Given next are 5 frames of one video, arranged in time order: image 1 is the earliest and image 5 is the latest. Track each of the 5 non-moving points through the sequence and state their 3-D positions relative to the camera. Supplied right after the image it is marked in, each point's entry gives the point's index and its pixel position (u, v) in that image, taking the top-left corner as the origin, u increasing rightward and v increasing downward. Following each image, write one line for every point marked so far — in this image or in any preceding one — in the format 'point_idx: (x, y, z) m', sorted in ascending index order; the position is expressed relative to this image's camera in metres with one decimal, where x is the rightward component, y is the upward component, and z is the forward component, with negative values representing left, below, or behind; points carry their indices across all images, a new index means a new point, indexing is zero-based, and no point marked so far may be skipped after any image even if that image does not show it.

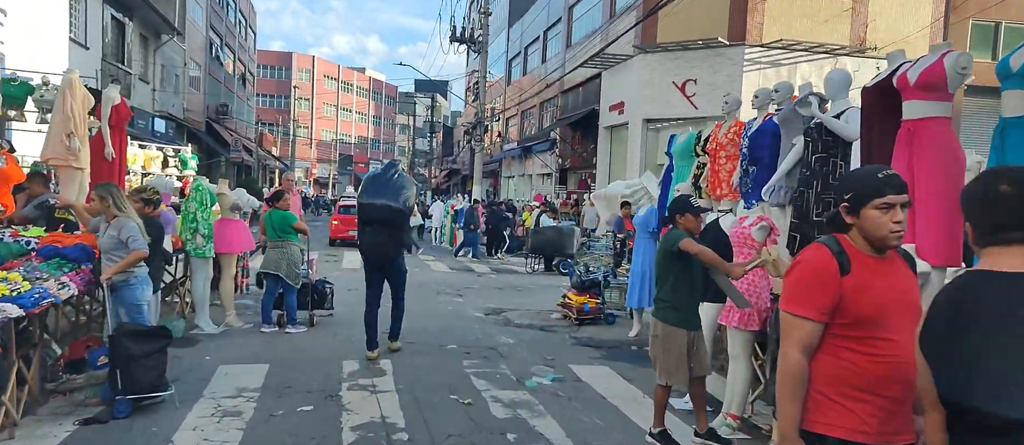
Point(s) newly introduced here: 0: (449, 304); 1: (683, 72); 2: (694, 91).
0: (-0.8, -1.1, +10.4) m
1: (+5.3, +4.5, +24.0) m
2: (+5.6, +3.9, +23.7) m
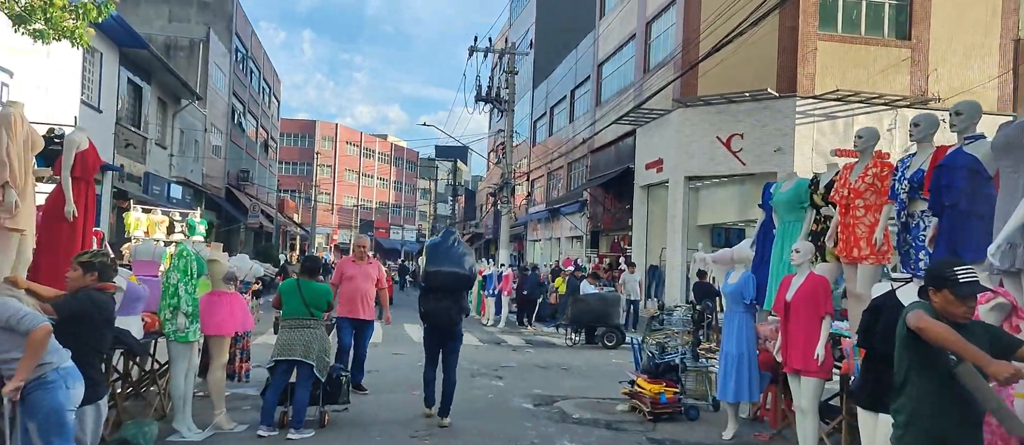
0: (-0.3, -1.9, +8.9) m
1: (+6.2, +2.7, +22.6) m
2: (+6.4, +2.2, +22.4) m
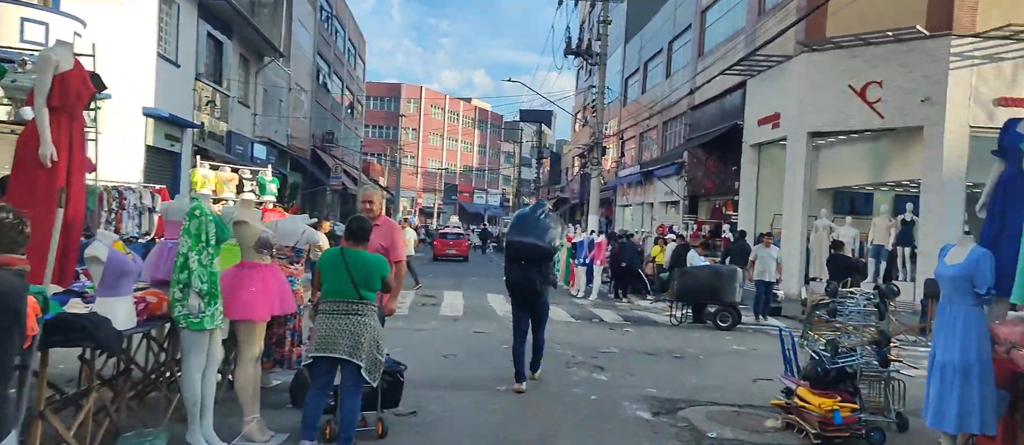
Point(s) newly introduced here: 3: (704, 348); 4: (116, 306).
0: (+0.7, -1.5, +7.3) m
1: (+8.5, +3.5, +20.1) m
2: (+8.7, +3.0, +19.9) m
3: (+2.8, -1.8, +11.6) m
4: (-1.9, -0.4, +4.2) m
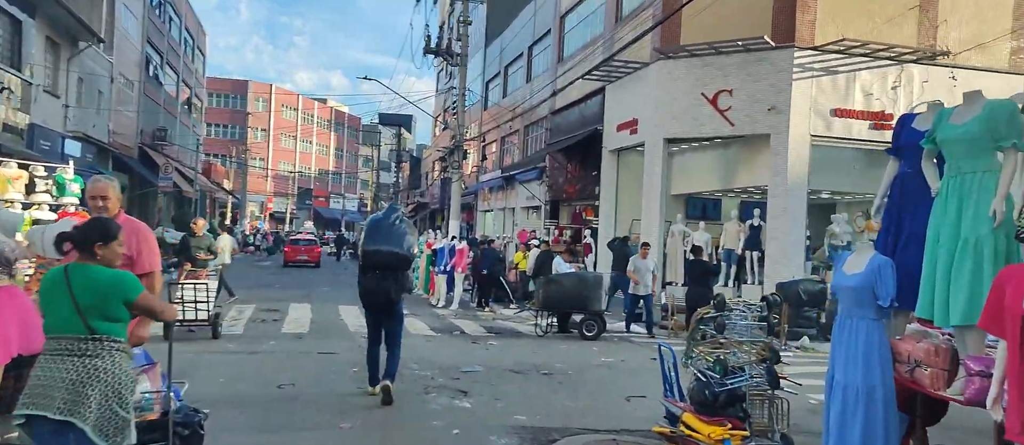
0: (-0.5, -1.5, +6.3) m
1: (+5.0, +3.4, +20.3) m
2: (+5.3, +2.9, +20.1) m
3: (+0.8, -1.9, +10.9) m
4: (-2.6, -0.4, +2.8) m
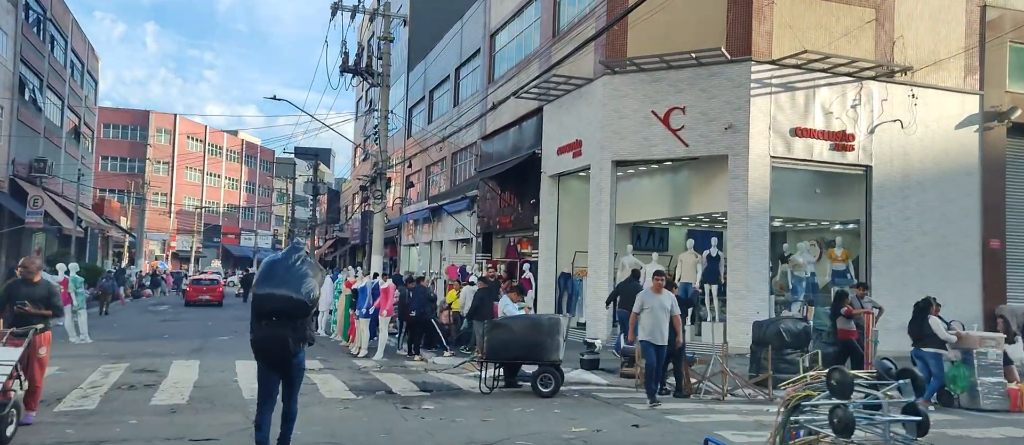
0: (-0.6, -1.7, +3.7) m
1: (+3.5, +2.7, +18.4) m
2: (+3.8, +2.2, +18.2) m
3: (+0.3, -2.2, +8.4) m
4: (-2.4, -0.5, +0.1) m
